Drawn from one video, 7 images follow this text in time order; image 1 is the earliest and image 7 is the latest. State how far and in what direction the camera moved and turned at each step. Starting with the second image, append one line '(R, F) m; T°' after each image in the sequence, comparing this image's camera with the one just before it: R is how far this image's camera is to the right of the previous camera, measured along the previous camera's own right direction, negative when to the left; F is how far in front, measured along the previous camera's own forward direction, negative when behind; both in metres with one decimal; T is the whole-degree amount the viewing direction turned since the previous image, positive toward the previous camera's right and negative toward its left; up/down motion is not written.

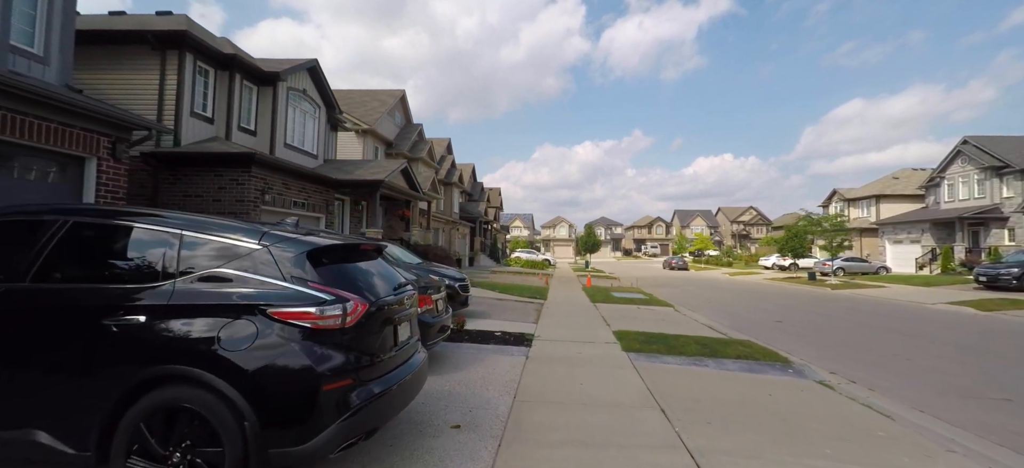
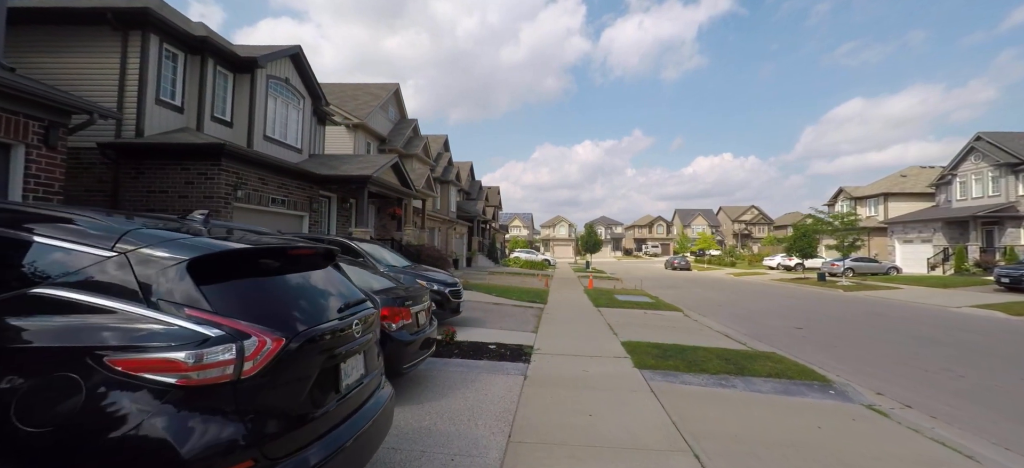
(+0.1, +0.9) m; 0°
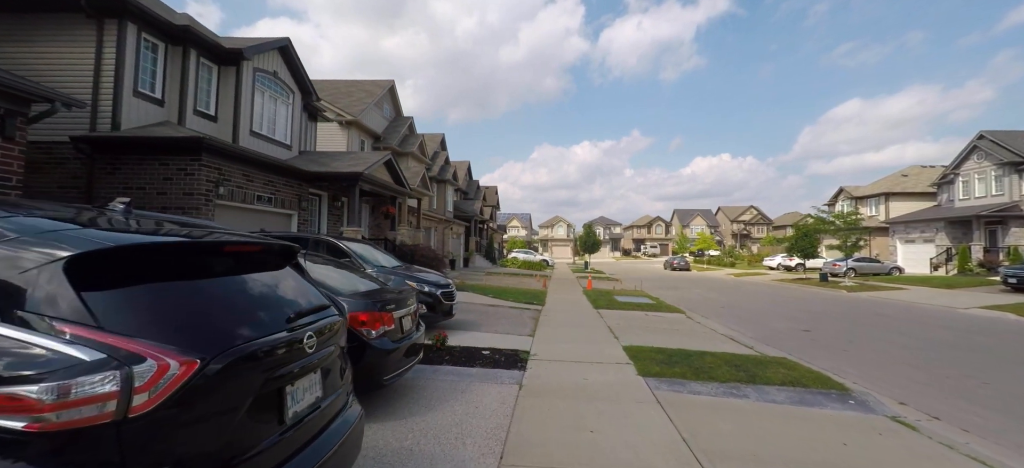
(+0.1, +0.4) m; 0°
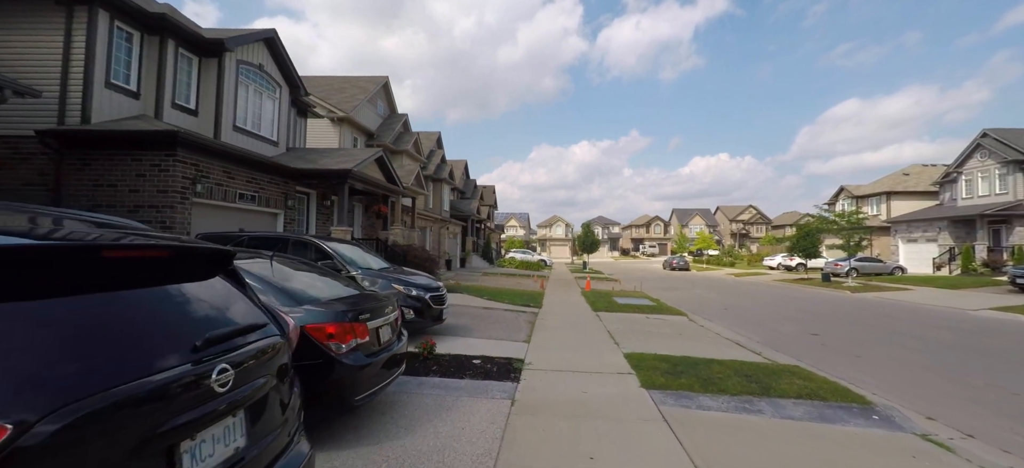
(+0.1, +0.5) m; 0°
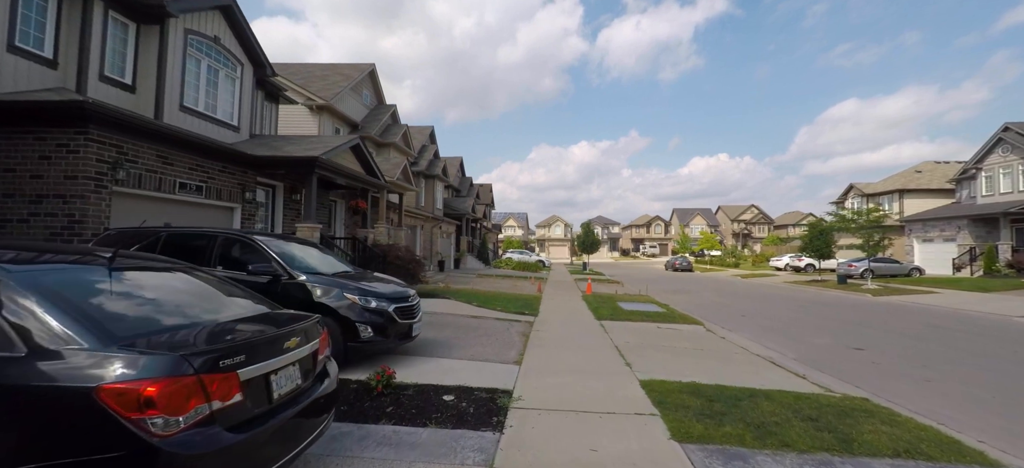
(+0.2, +1.5) m; 0°
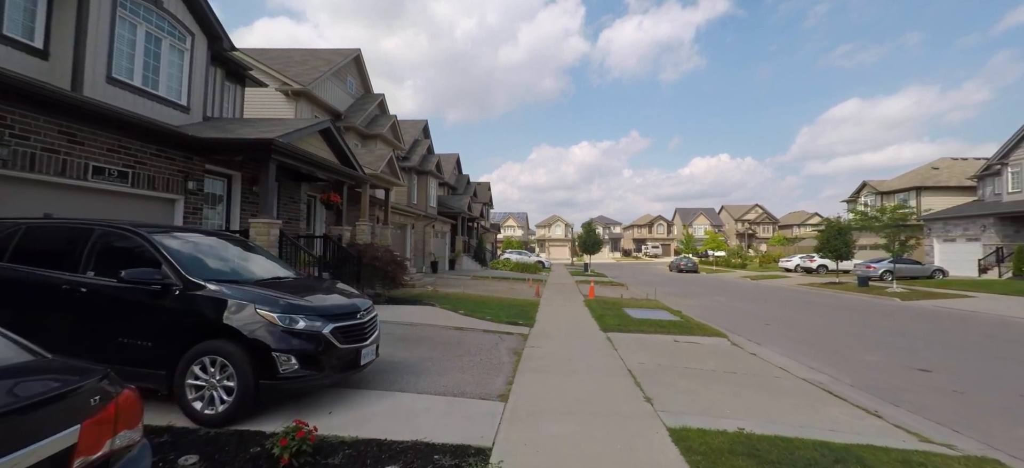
(+0.2, +1.5) m; 0°
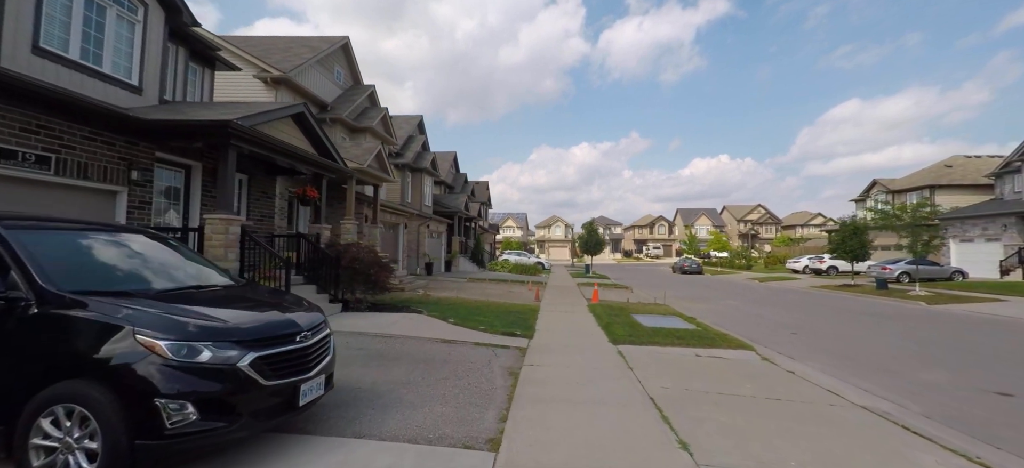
(+0.1, +1.2) m; 0°
